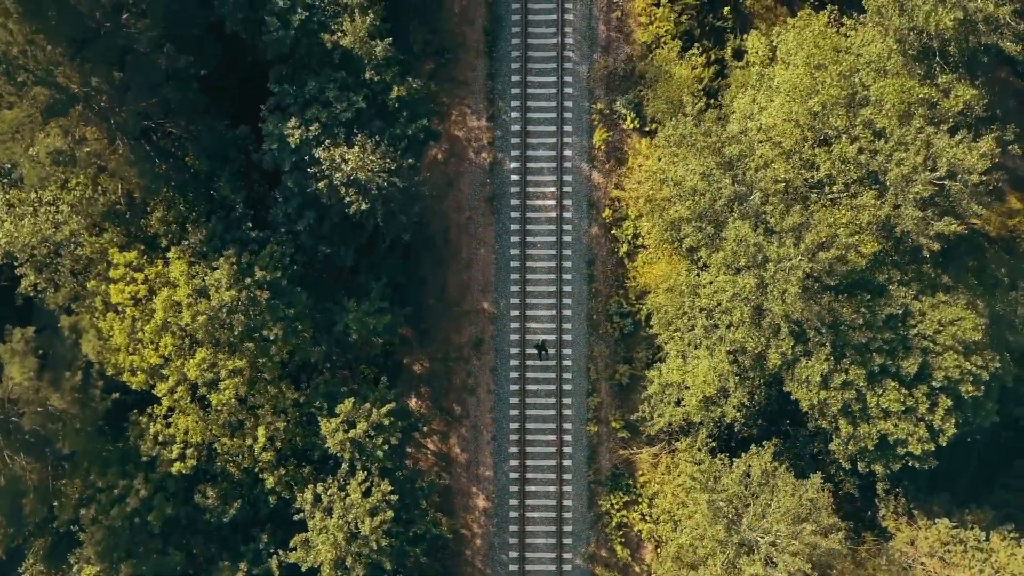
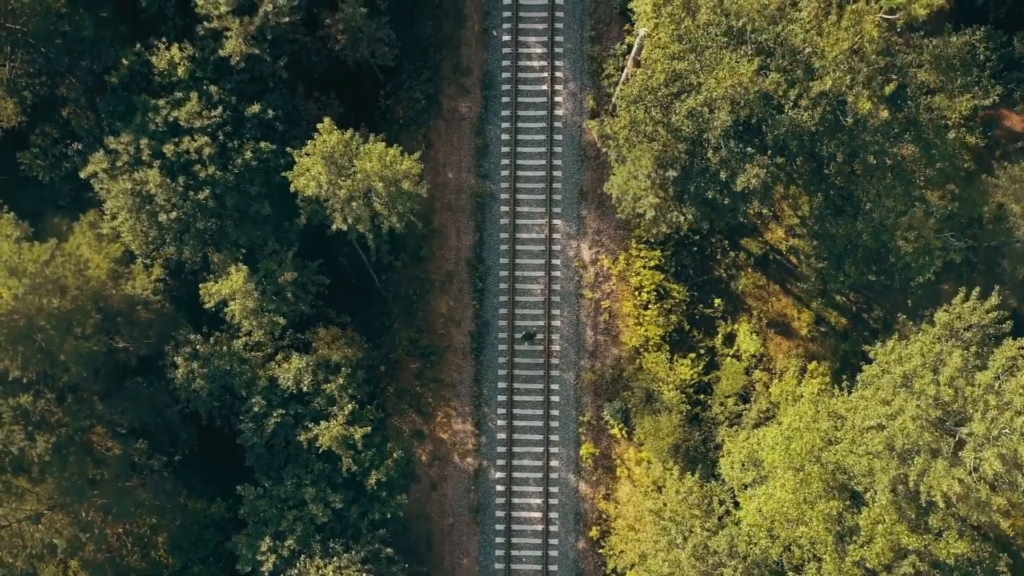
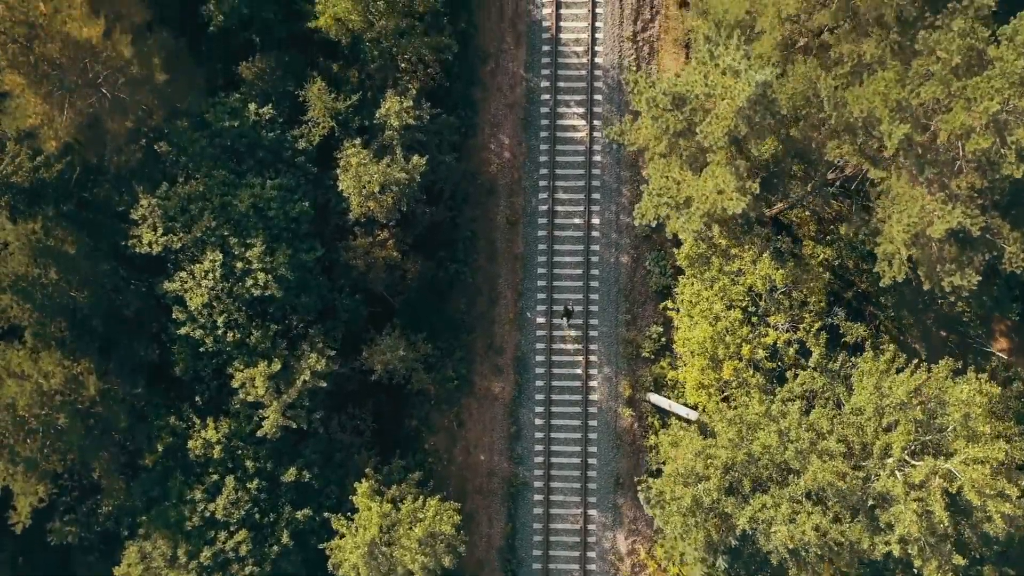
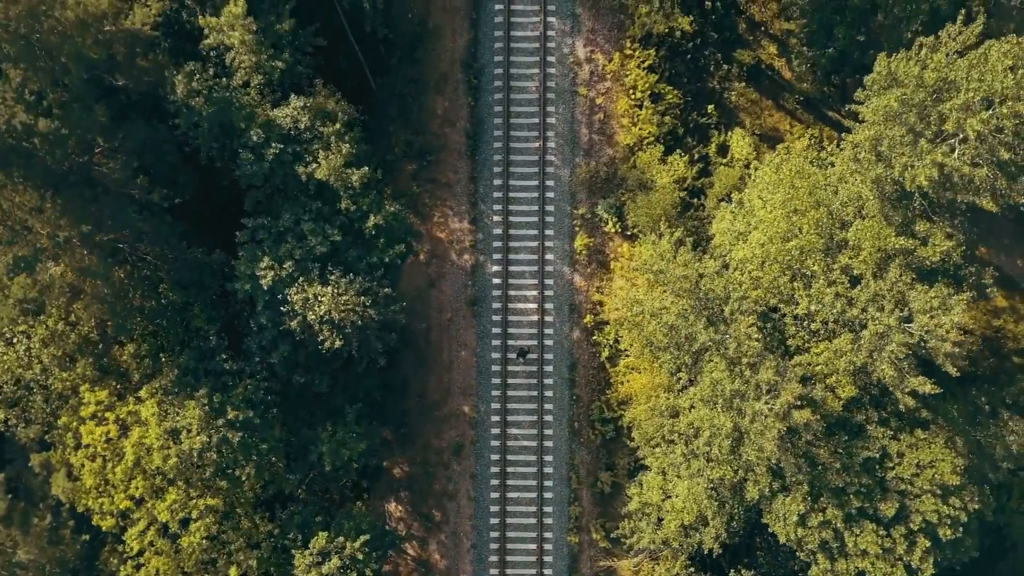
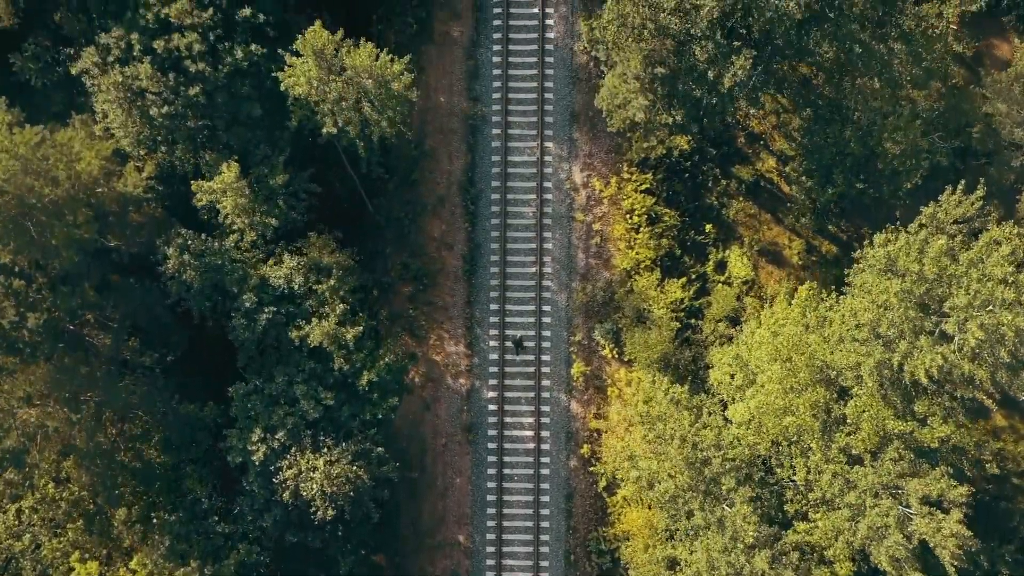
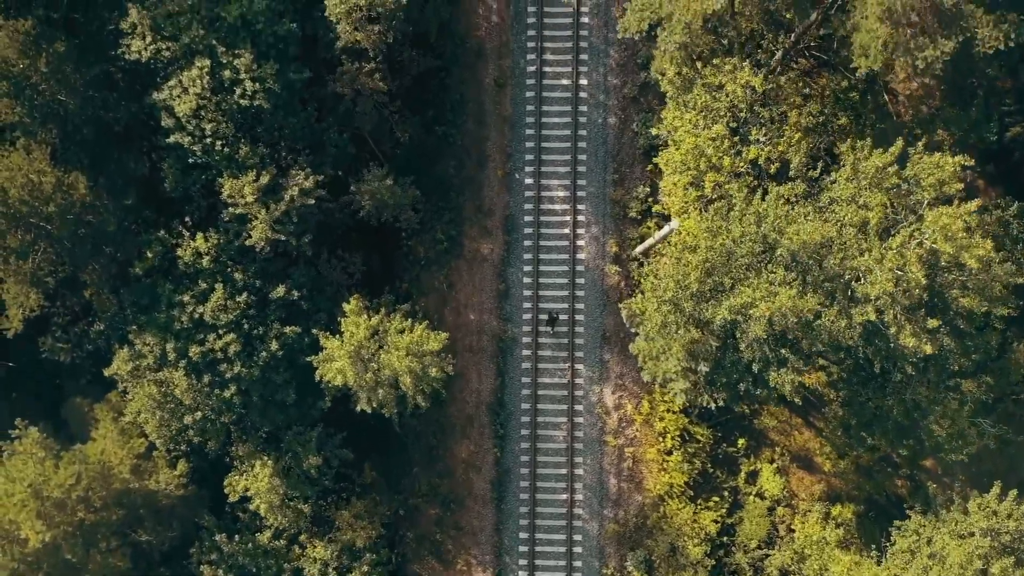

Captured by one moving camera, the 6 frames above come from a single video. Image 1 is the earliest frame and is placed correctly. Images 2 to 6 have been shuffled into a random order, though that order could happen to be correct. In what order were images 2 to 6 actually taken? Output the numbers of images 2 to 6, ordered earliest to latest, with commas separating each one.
4, 5, 2, 6, 3
